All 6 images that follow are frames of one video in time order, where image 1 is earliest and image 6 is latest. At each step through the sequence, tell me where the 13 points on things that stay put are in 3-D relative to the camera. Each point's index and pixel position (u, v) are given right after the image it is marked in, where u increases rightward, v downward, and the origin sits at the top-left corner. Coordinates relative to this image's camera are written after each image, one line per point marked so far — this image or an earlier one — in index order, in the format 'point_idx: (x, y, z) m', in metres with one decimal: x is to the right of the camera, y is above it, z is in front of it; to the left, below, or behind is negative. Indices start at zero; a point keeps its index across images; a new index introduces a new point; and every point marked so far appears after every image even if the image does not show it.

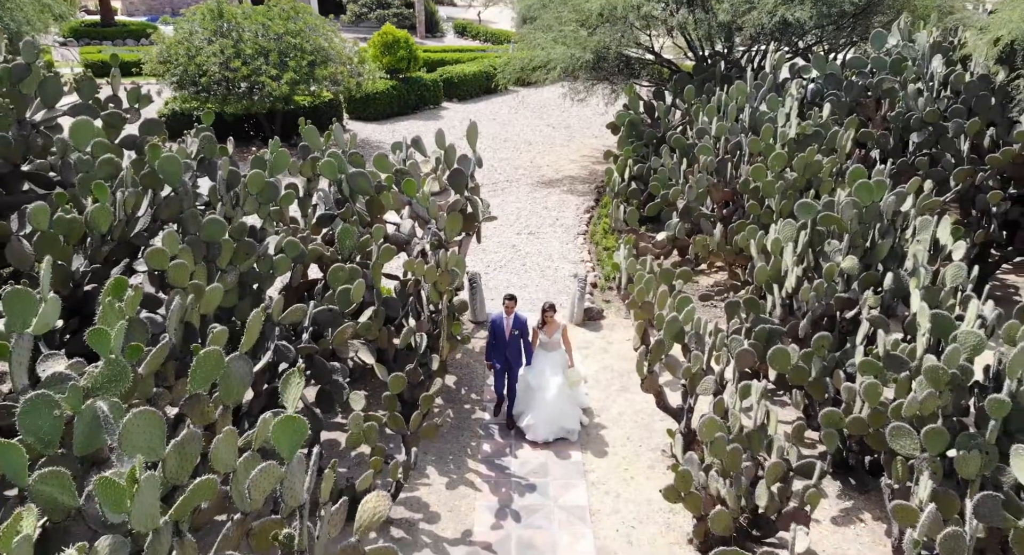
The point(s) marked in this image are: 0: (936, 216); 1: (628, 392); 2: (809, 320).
0: (+2.9, +0.4, +5.2) m
1: (+0.8, -0.8, +5.5) m
2: (+1.8, -0.3, +4.5) m
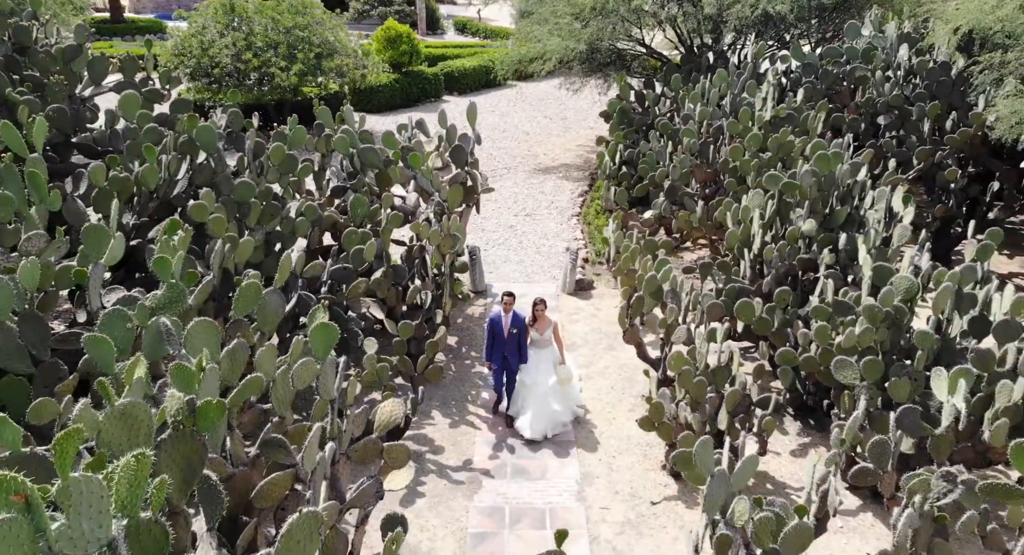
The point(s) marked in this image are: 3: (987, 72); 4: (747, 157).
0: (+2.9, +0.7, +5.7) m
1: (+0.8, -0.6, +6.1) m
2: (+1.7, 0.0, +5.0) m
3: (+4.2, +1.8, +6.7) m
4: (+2.0, +1.0, +6.5) m
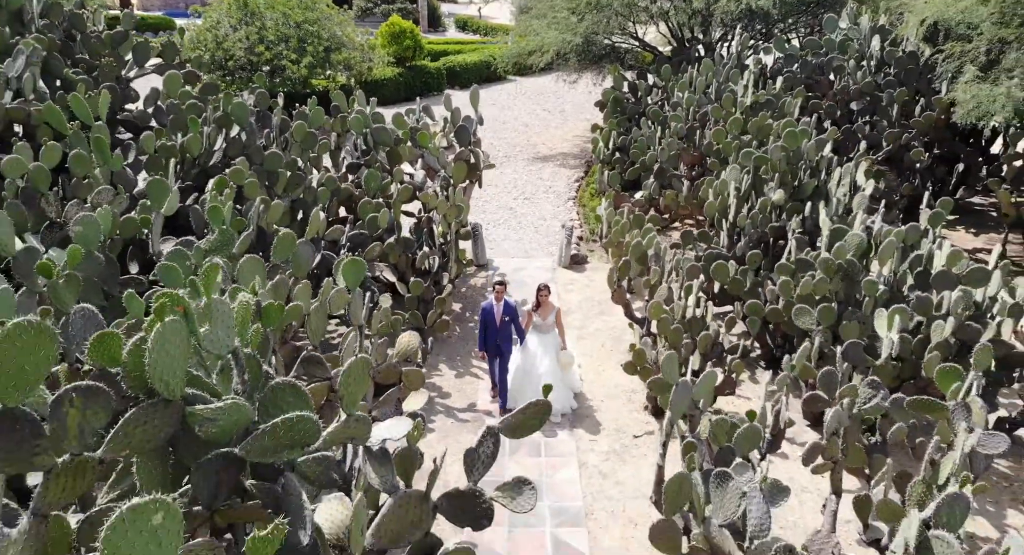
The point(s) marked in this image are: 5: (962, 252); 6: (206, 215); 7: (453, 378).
0: (+2.9, +0.9, +6.3) m
1: (+0.8, -0.3, +6.6) m
2: (+1.7, +0.3, +5.6) m
3: (+4.2, +2.1, +7.2) m
4: (+2.0, +1.3, +7.1) m
5: (+2.7, +0.1, +4.5) m
6: (-1.5, +0.3, +3.7) m
7: (-0.4, -0.7, +5.5) m
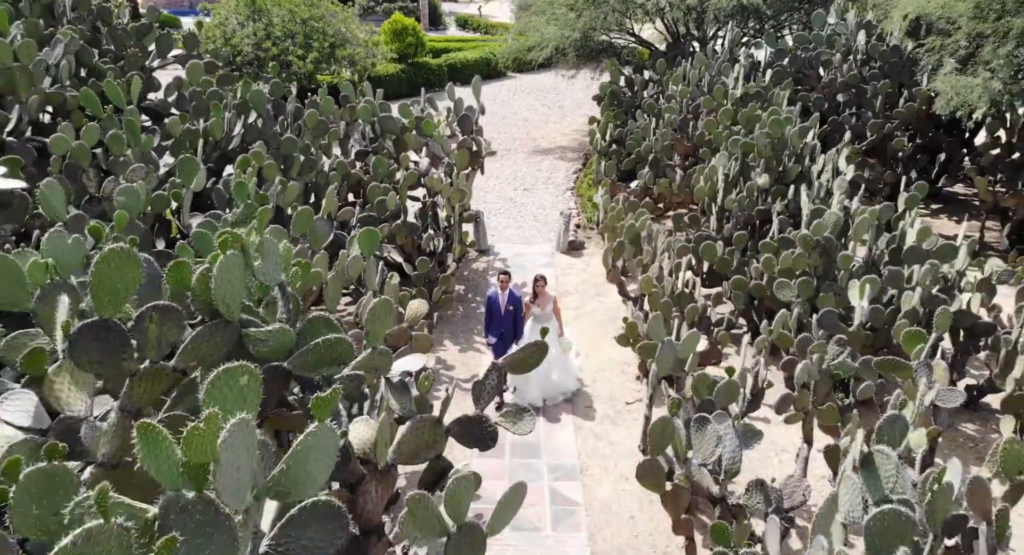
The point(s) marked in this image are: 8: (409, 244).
0: (+2.9, +1.1, +6.6) m
1: (+0.8, -0.2, +6.9) m
2: (+1.7, +0.4, +5.9) m
3: (+4.2, +2.2, +7.6) m
4: (+2.0, +1.4, +7.4) m
5: (+2.7, +0.3, +4.9) m
6: (-1.5, +0.5, +4.0) m
7: (-0.4, -0.6, +5.9) m
8: (-0.8, +0.3, +6.0) m
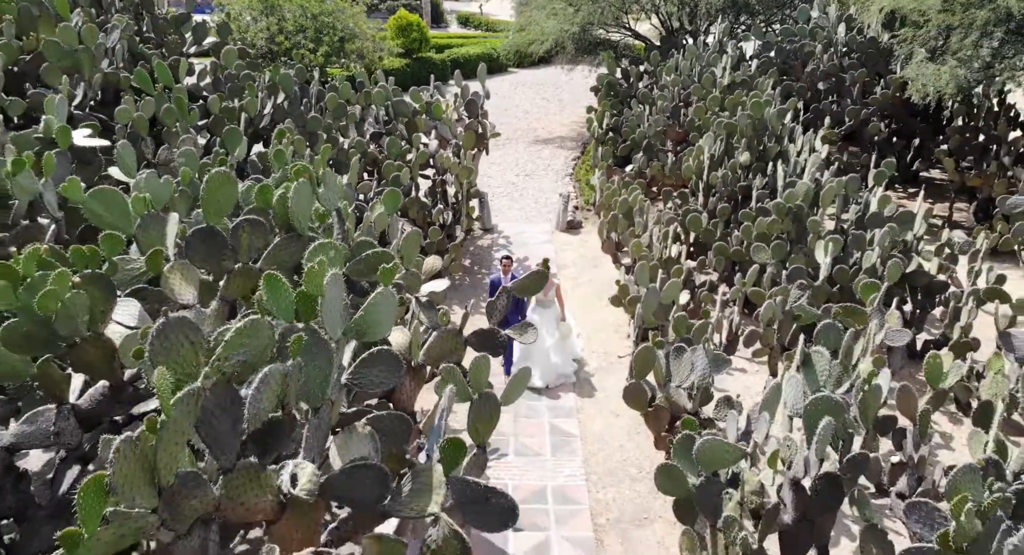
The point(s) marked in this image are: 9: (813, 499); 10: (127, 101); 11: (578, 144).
0: (+2.9, +1.3, +7.2) m
1: (+0.8, +0.1, +7.5) m
2: (+1.8, +0.7, +6.5) m
3: (+4.2, +2.5, +8.1) m
4: (+2.0, +1.7, +8.0) m
5: (+2.7, +0.6, +5.4) m
6: (-1.4, +0.7, +4.6) m
7: (-0.4, -0.3, +6.4) m
8: (-0.8, +0.5, +6.6) m
9: (+1.1, -0.8, +2.8) m
10: (-2.3, +1.1, +4.5) m
11: (+1.0, +2.1, +12.1) m
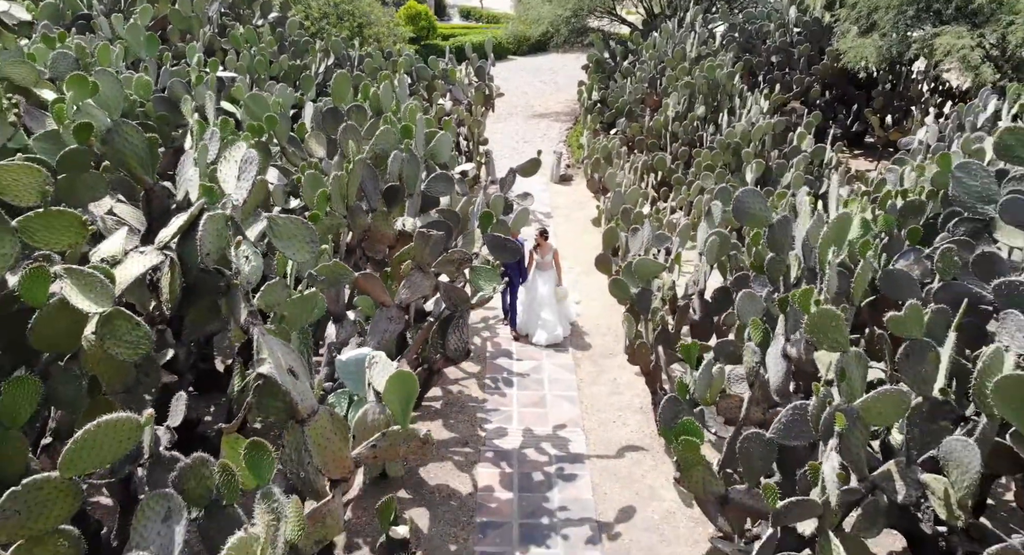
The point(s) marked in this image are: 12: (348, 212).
0: (+2.9, +2.1, +8.7) m
1: (+0.9, +0.8, +9.1) m
2: (+1.8, +1.4, +8.1) m
3: (+4.2, +3.2, +9.7) m
4: (+2.1, +2.5, +9.5) m
5: (+2.7, +1.3, +7.0) m
6: (-1.4, +1.4, +6.1) m
7: (-0.4, +0.4, +8.0) m
8: (-0.8, +1.3, +8.1) m
9: (+1.1, -0.1, +4.4) m
10: (-2.3, +1.8, +6.1) m
11: (+1.1, +2.9, +13.6) m
12: (-0.7, +0.3, +3.1) m
